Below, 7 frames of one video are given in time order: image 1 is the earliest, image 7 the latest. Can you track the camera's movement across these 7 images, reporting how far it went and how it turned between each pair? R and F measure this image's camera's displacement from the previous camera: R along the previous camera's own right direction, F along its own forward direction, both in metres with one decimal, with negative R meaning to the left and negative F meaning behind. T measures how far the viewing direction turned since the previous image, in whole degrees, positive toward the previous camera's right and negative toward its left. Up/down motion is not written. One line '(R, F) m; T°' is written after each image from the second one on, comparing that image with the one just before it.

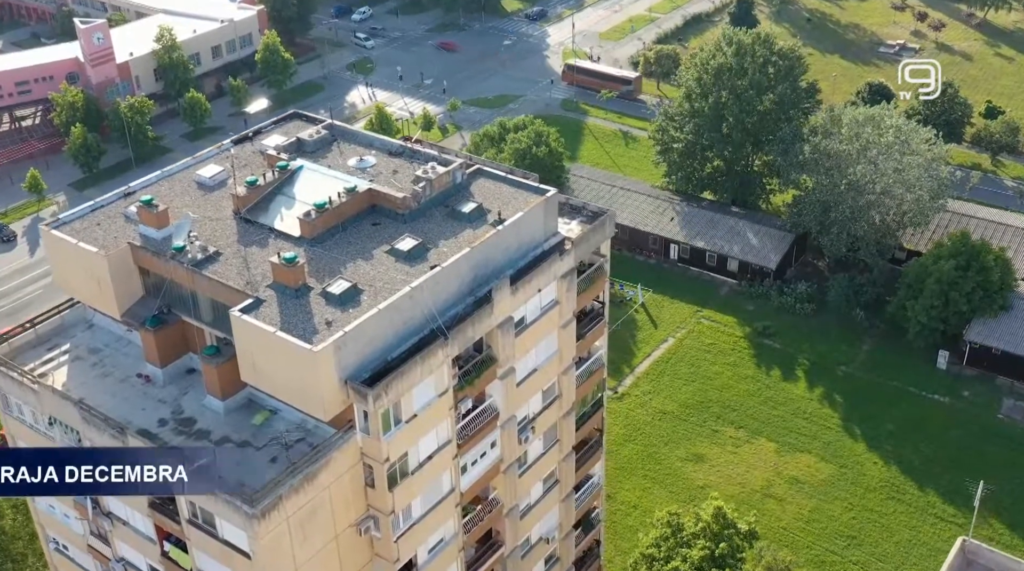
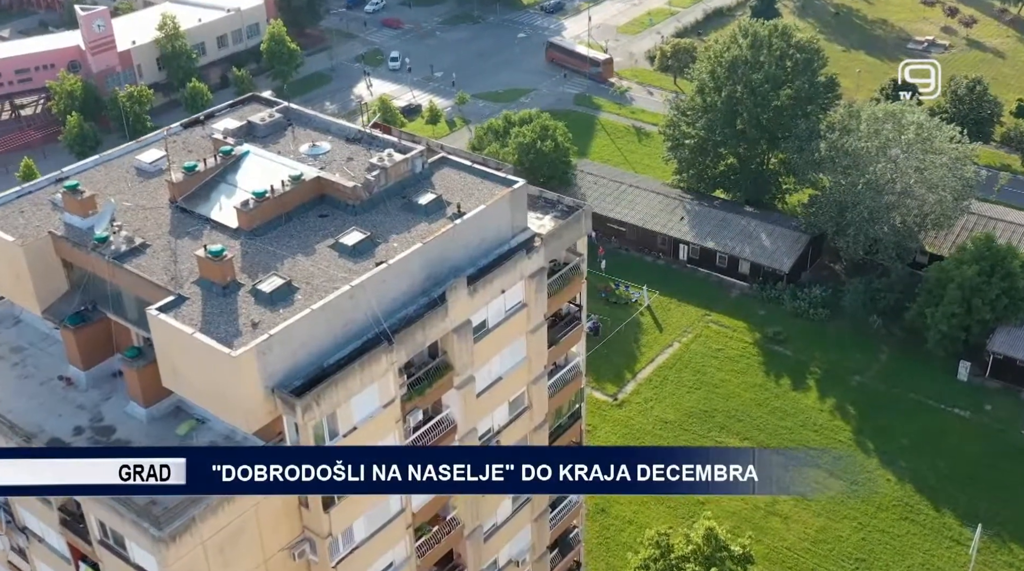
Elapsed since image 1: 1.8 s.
(+1.9, +3.1) m; -2°
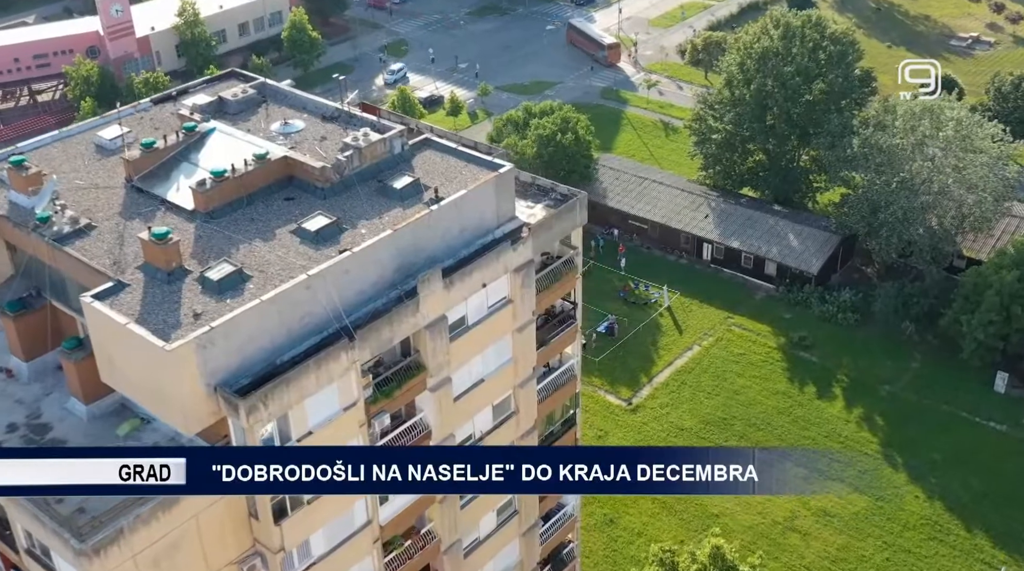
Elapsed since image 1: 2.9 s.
(+1.4, +2.7) m; -2°
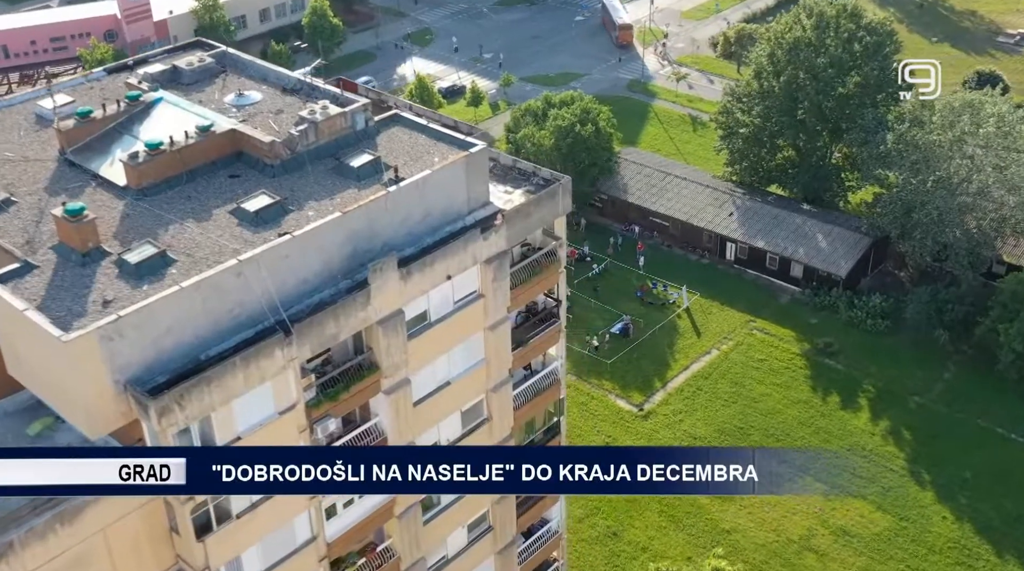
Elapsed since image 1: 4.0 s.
(+1.6, +2.9) m; -2°
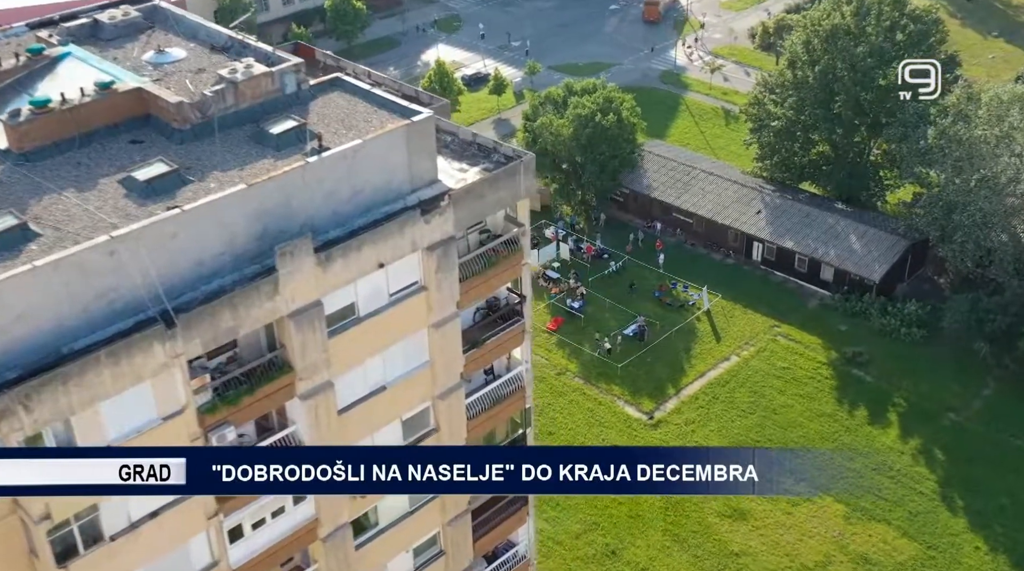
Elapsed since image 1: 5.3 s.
(+2.0, +3.6) m; -2°
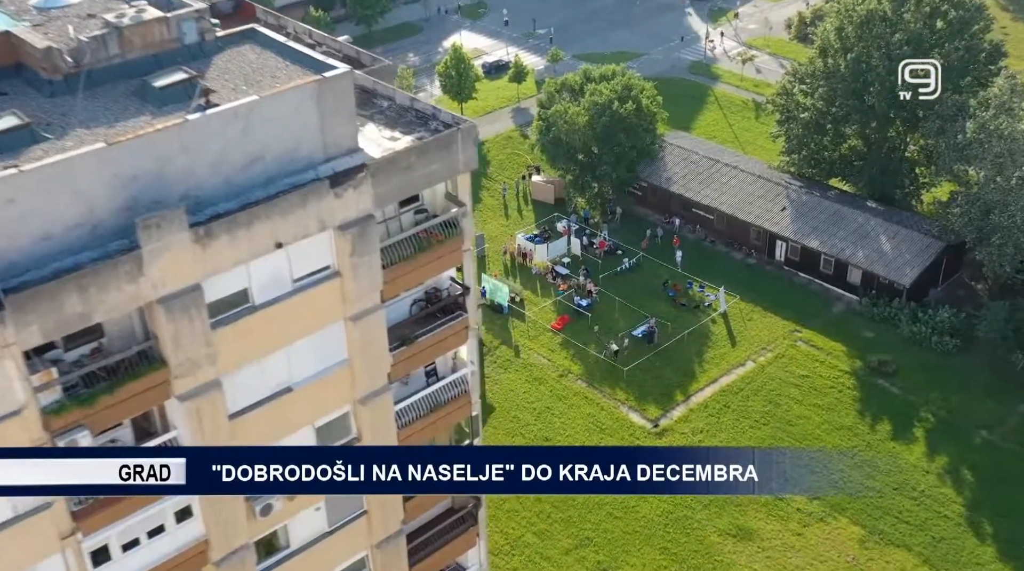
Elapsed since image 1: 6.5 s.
(+2.0, +3.3) m; -2°
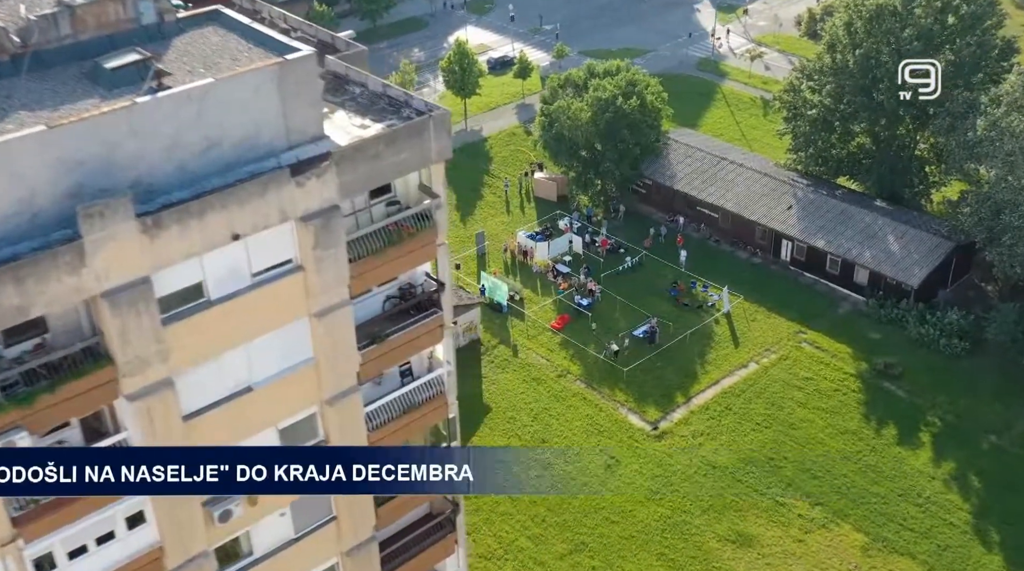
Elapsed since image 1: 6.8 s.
(+0.7, +1.0) m; -1°
